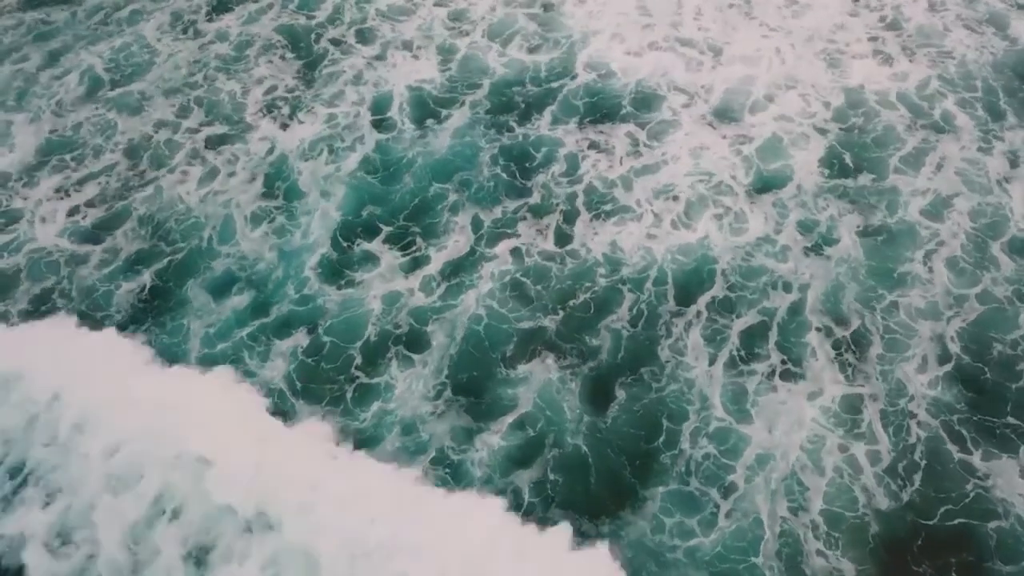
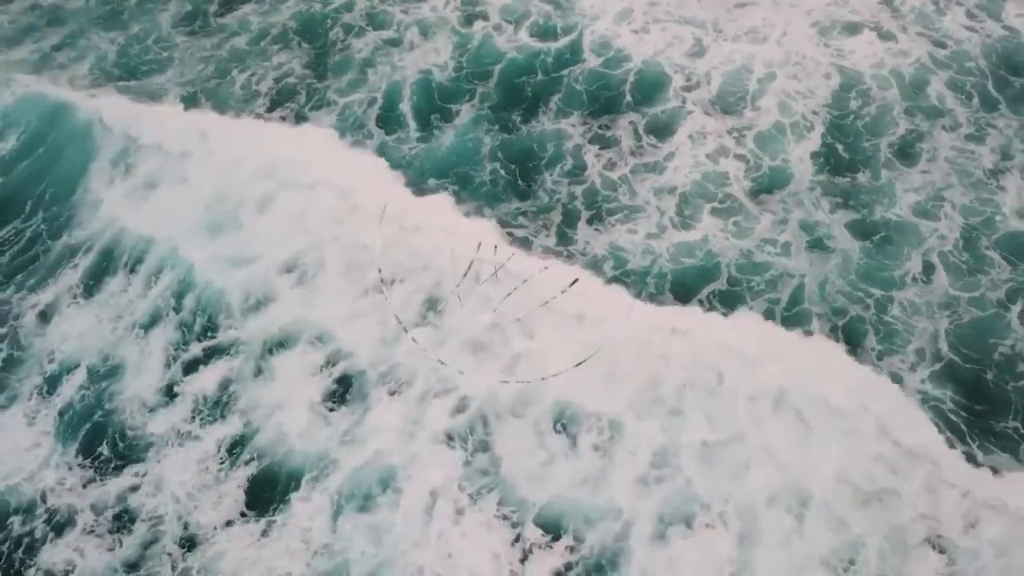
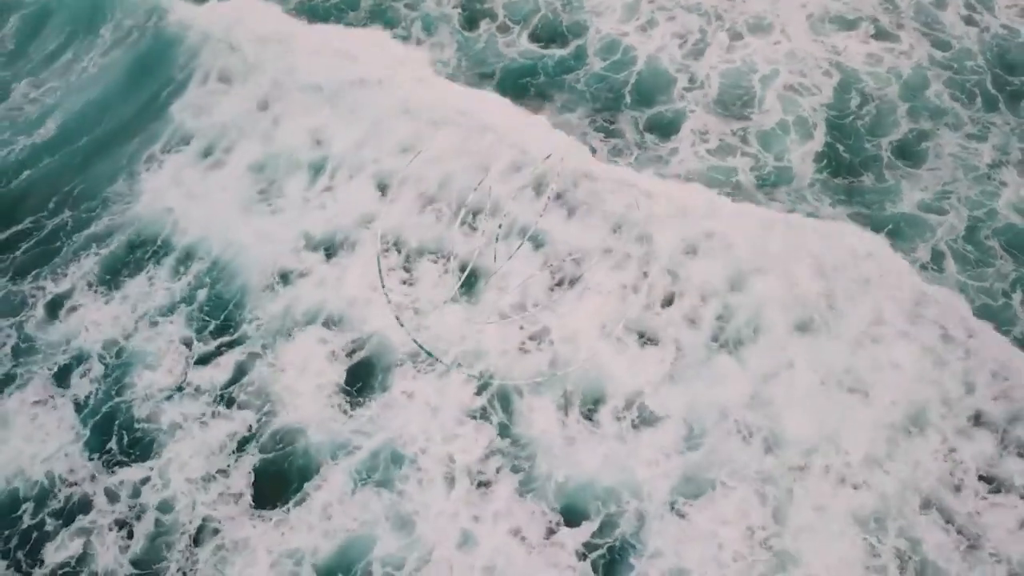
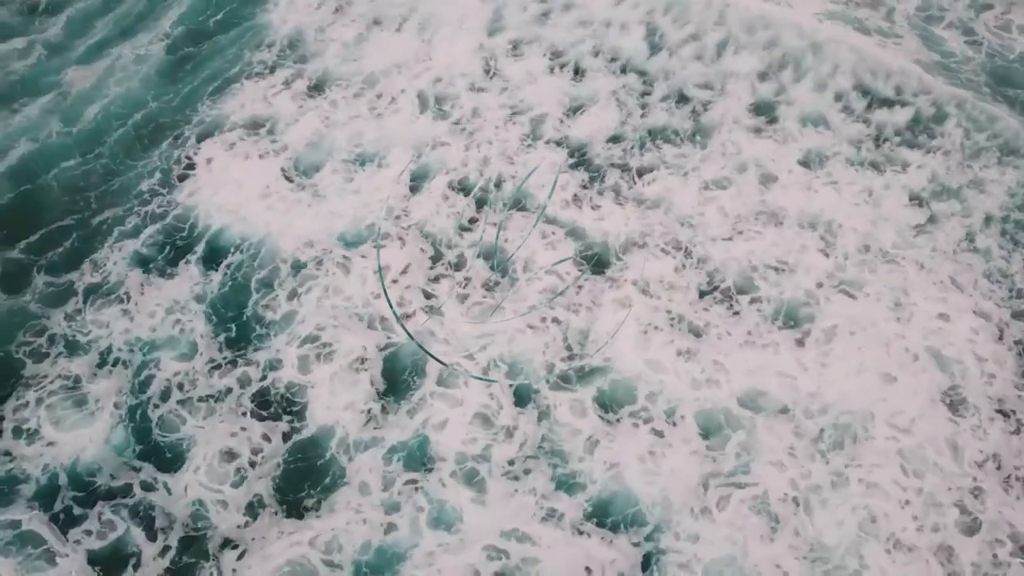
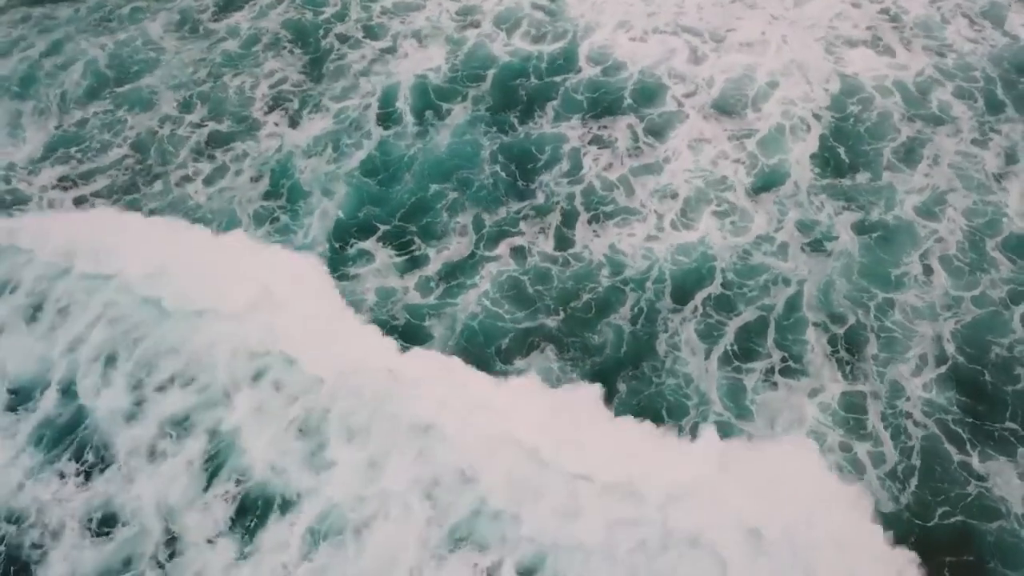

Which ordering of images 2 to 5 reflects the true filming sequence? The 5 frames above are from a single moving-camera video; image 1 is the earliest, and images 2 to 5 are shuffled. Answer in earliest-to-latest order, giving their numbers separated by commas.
5, 2, 3, 4
